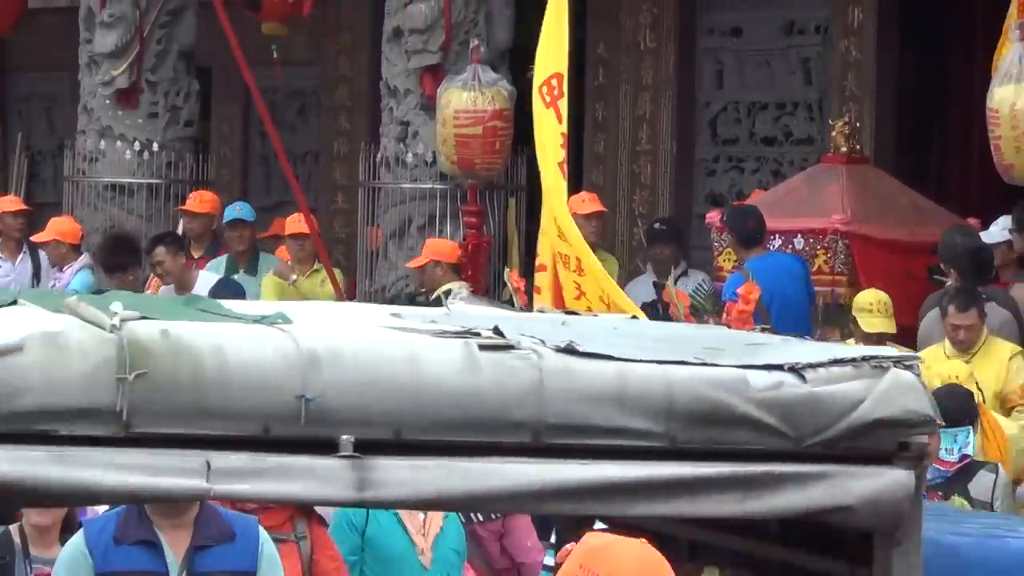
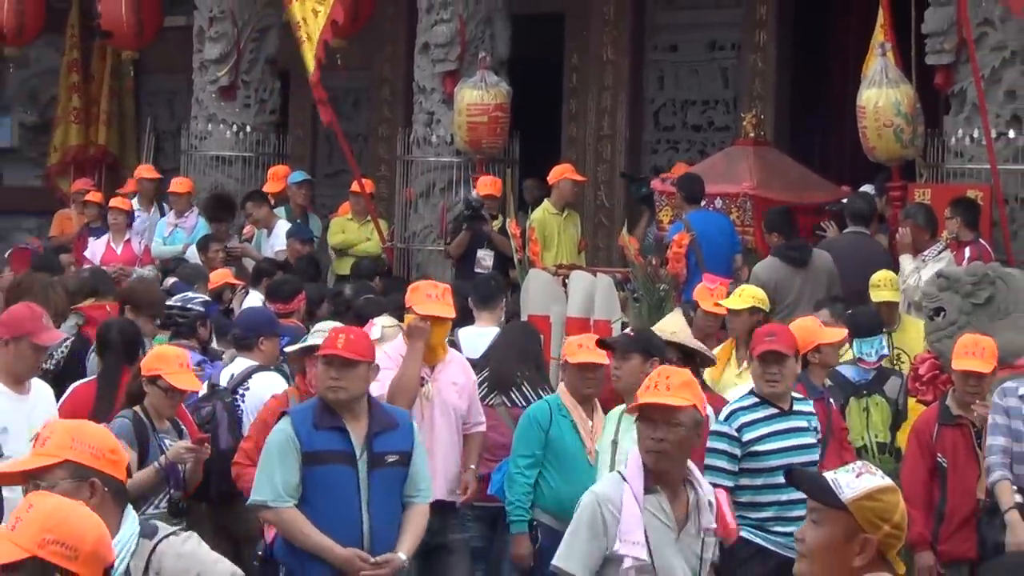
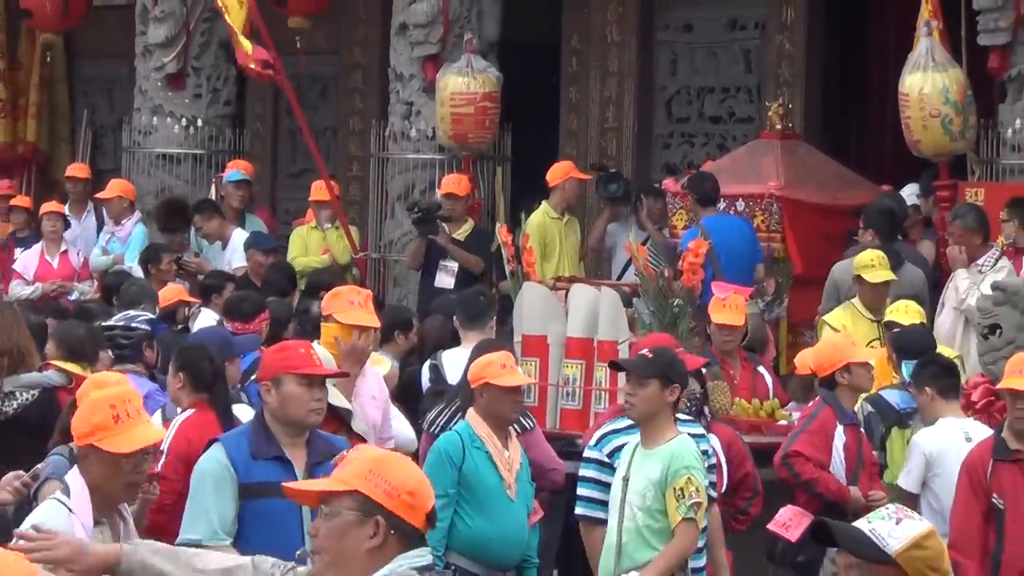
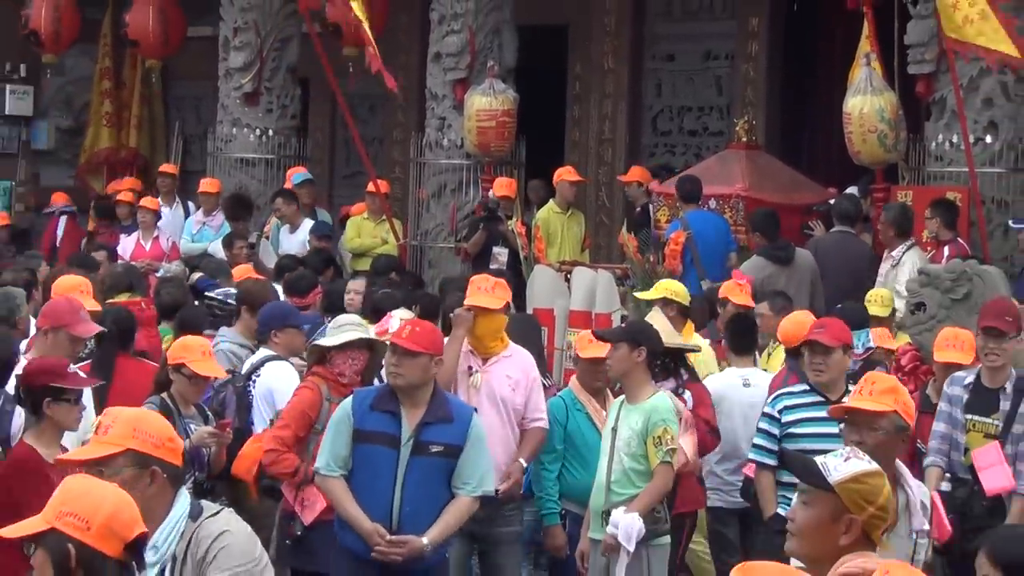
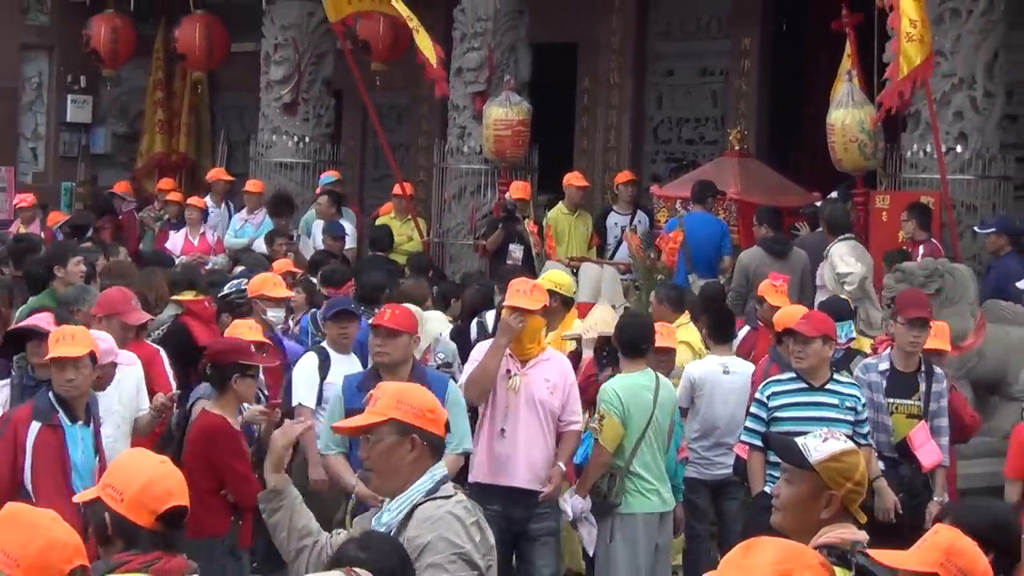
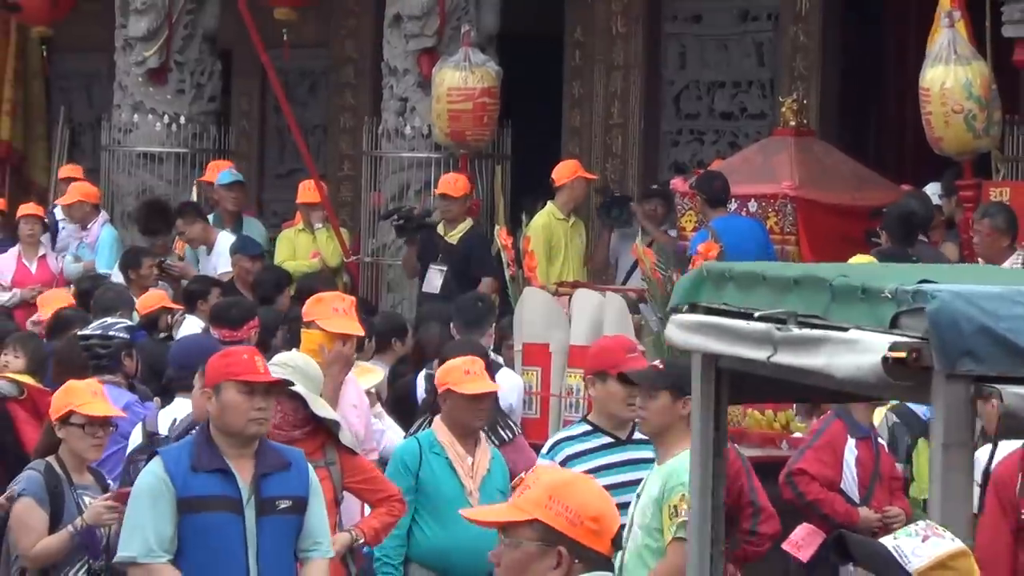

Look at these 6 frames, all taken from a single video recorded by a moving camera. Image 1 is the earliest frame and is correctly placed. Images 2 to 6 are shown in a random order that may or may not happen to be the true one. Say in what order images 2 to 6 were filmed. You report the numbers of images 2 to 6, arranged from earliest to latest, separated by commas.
6, 3, 2, 4, 5
